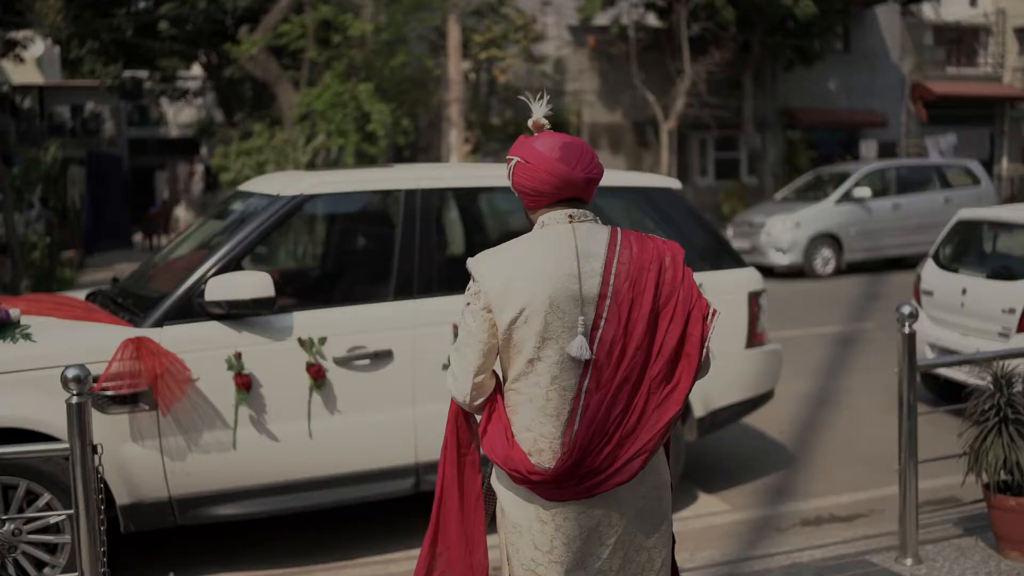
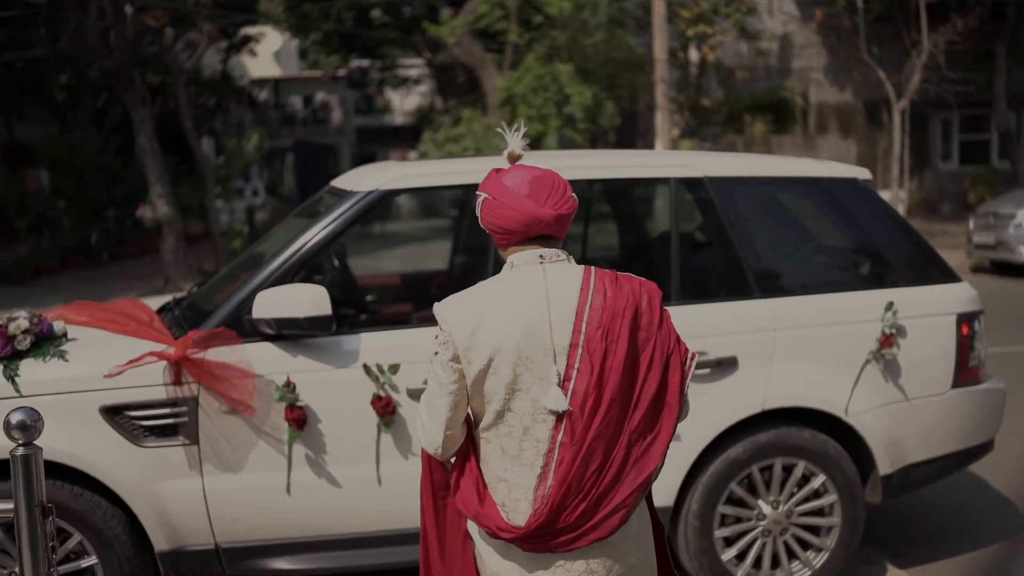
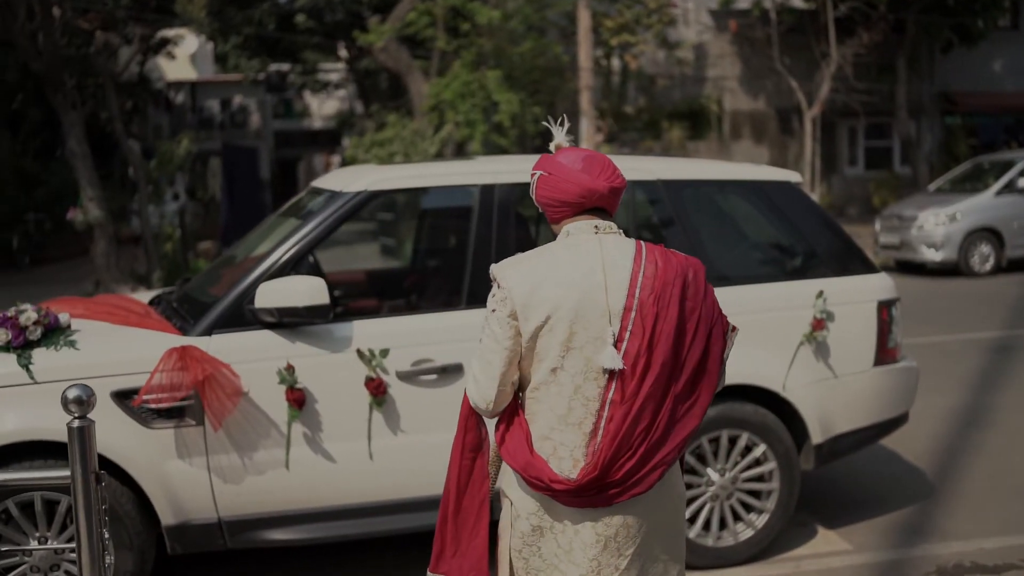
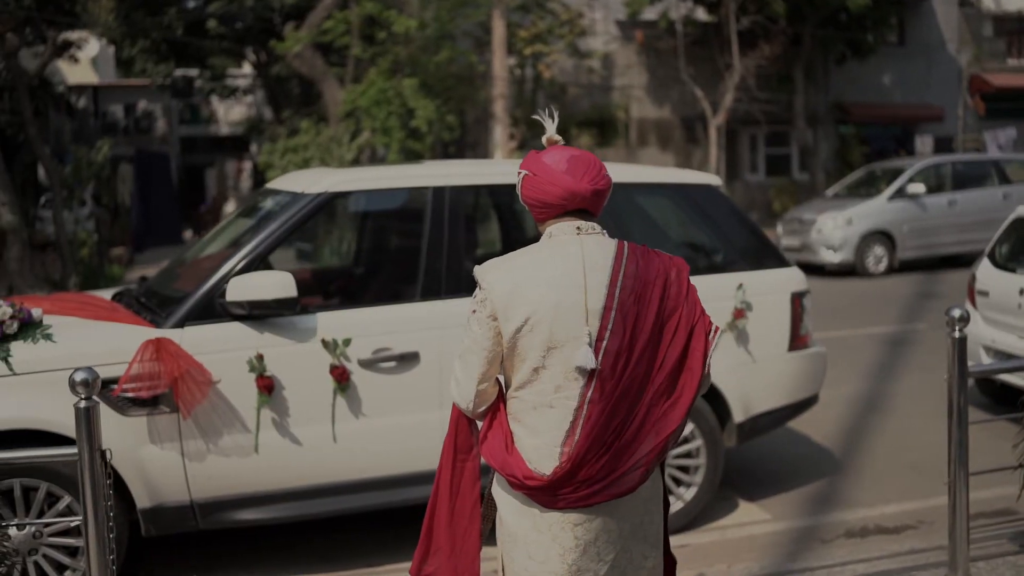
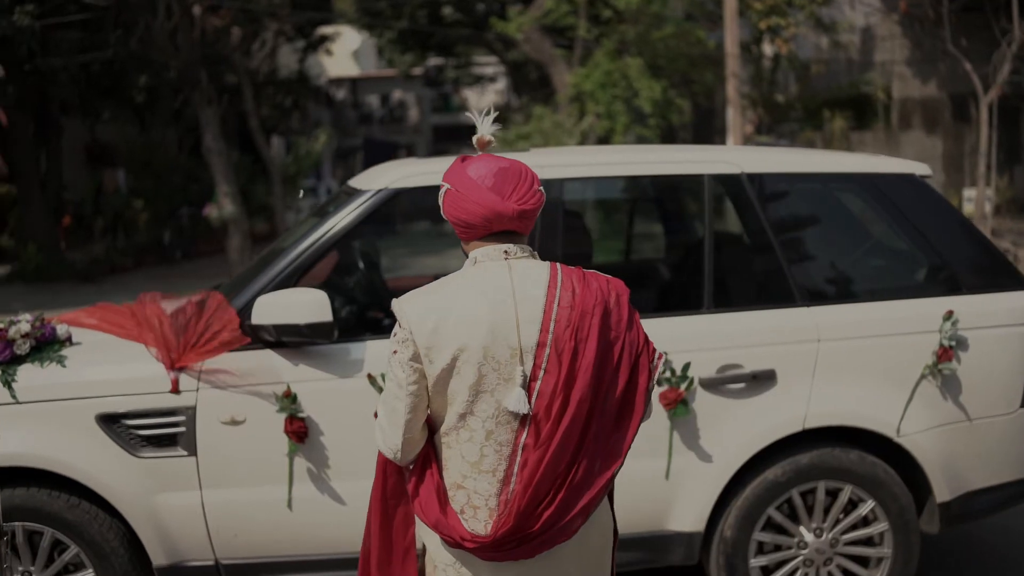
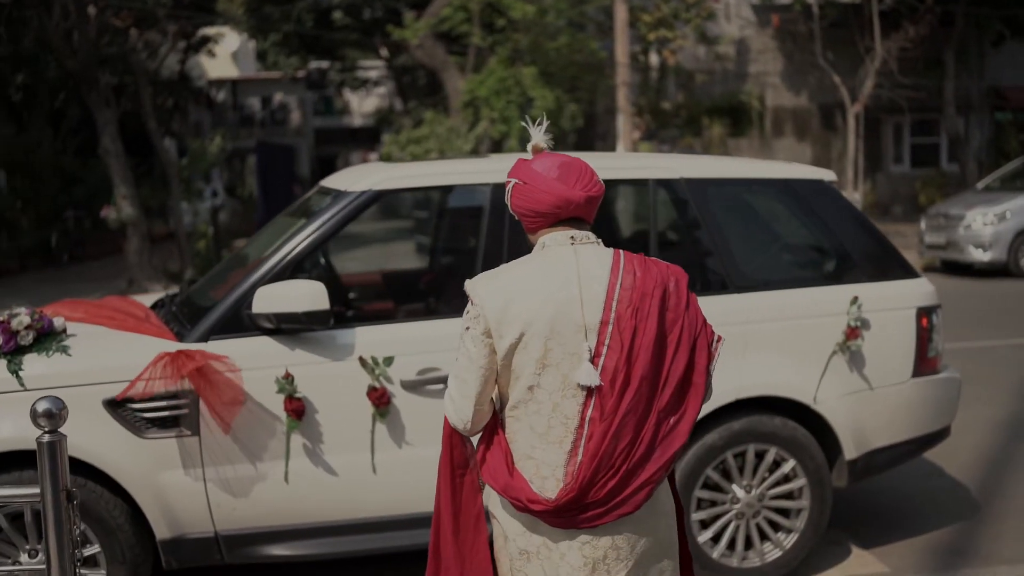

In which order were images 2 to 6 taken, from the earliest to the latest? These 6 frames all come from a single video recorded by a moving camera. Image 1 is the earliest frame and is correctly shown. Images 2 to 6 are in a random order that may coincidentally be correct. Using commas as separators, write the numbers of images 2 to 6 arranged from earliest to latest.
4, 3, 6, 2, 5
